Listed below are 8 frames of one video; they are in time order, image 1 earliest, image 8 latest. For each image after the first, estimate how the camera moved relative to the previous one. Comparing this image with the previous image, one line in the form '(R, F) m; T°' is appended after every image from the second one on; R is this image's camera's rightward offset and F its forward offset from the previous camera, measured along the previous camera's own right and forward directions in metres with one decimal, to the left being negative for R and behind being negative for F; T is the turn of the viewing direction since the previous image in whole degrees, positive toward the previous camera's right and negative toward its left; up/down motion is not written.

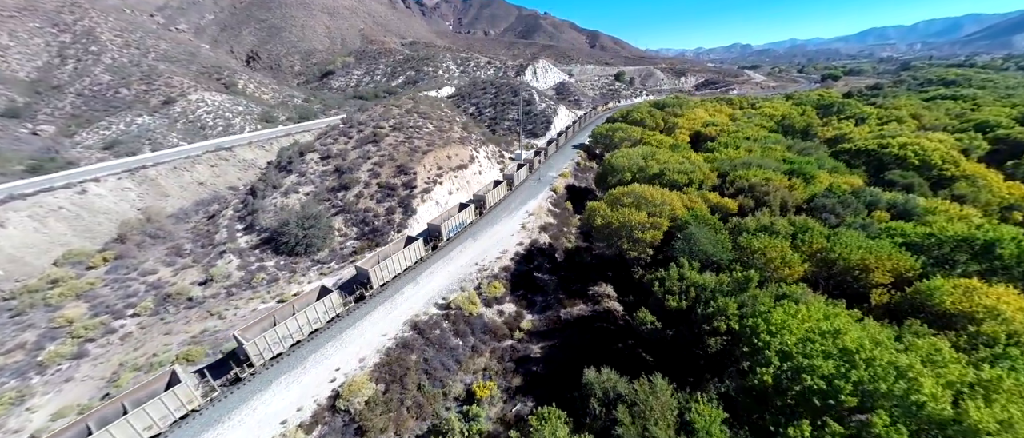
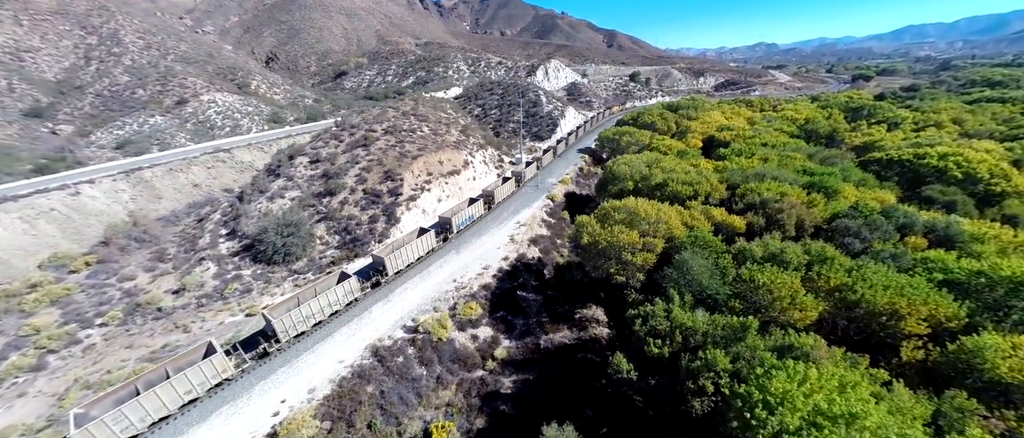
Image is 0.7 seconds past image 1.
(+2.3, +2.0) m; -3°
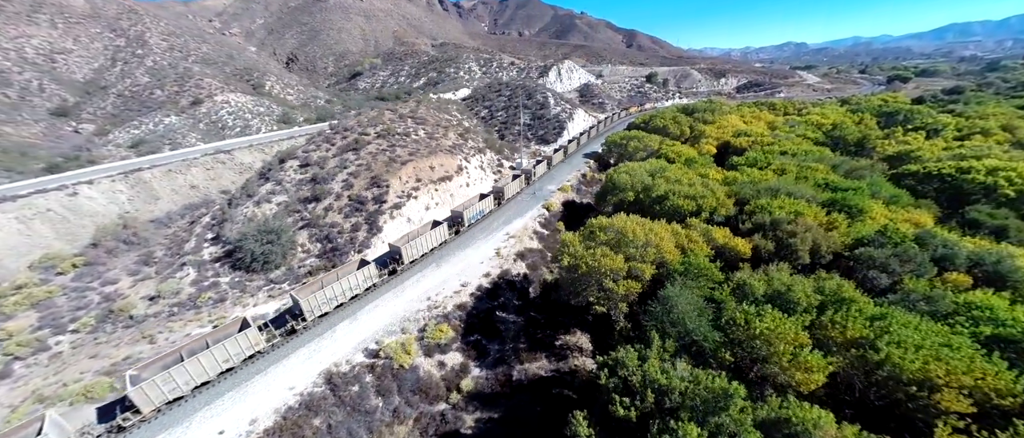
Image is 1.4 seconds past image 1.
(+2.3, +1.9) m; -3°
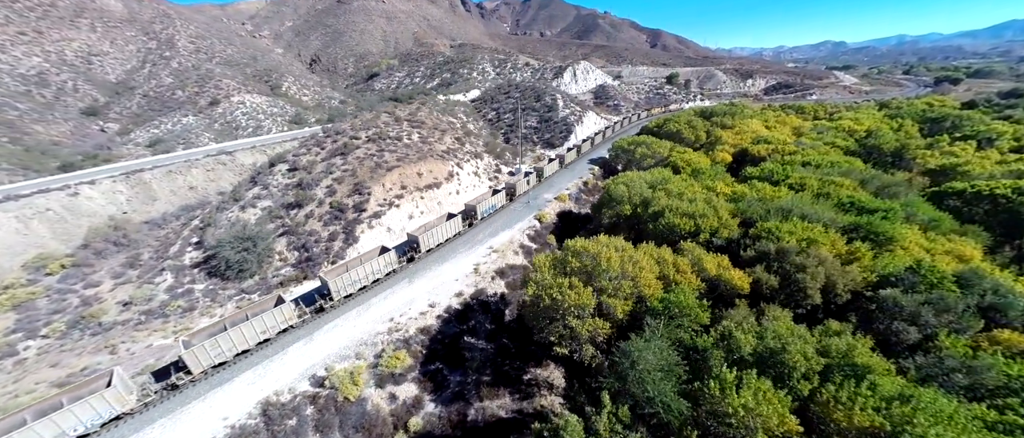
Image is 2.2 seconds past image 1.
(+2.8, +2.0) m; -3°
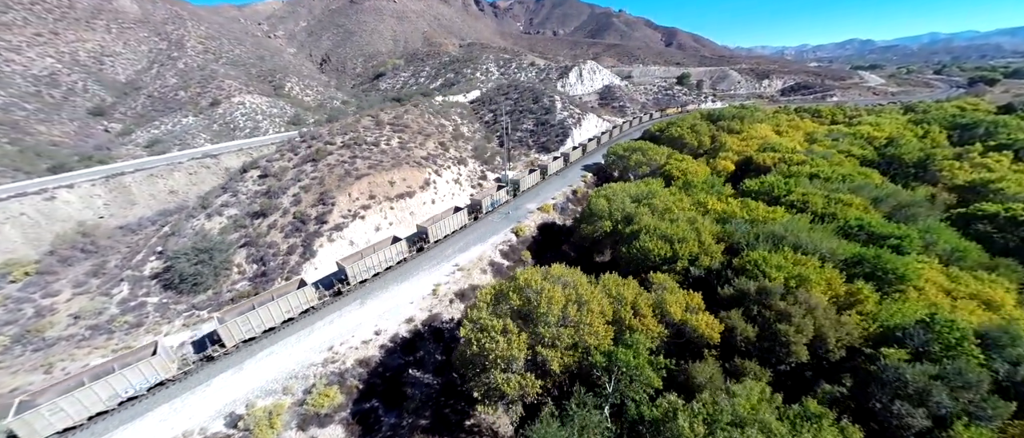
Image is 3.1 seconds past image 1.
(+3.2, +2.2) m; -2°
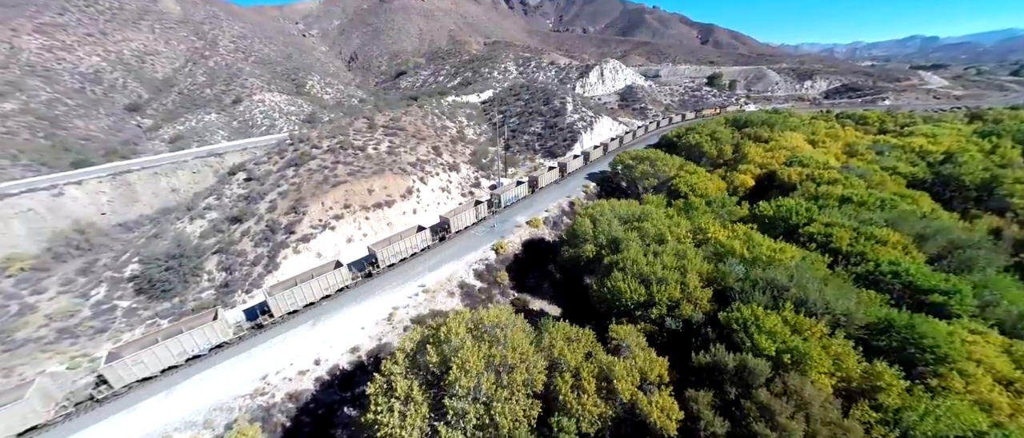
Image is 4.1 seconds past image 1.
(+3.4, +2.5) m; -4°
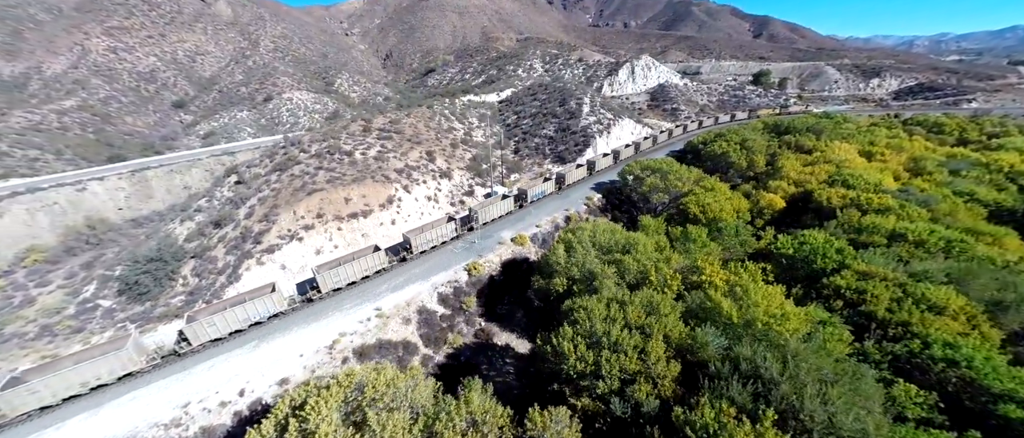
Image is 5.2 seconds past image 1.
(+4.0, +2.8) m; -6°
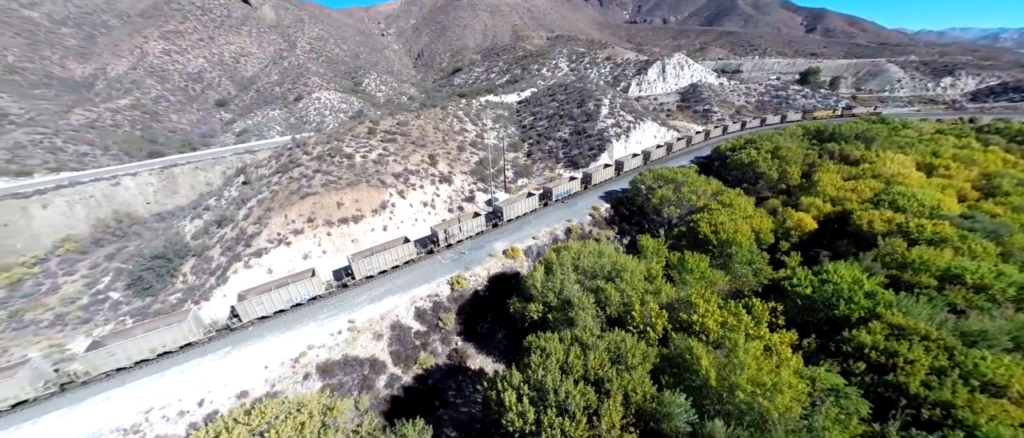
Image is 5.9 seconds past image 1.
(+2.7, +1.7) m; -5°
